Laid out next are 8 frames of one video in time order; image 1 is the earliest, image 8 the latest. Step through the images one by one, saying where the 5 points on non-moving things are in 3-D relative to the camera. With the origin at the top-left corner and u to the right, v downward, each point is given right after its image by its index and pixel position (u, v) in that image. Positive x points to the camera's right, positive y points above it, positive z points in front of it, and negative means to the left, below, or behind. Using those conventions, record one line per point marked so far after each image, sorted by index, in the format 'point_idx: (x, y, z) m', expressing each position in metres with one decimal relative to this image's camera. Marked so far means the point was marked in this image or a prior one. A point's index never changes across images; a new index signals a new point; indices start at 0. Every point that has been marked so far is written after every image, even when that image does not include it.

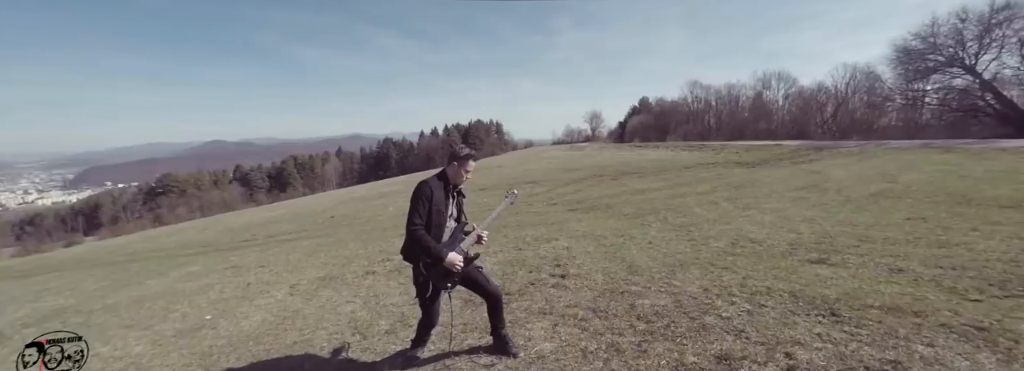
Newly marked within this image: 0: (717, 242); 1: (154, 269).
0: (+4.7, -1.3, +9.0) m
1: (-14.8, -3.5, +16.5) m
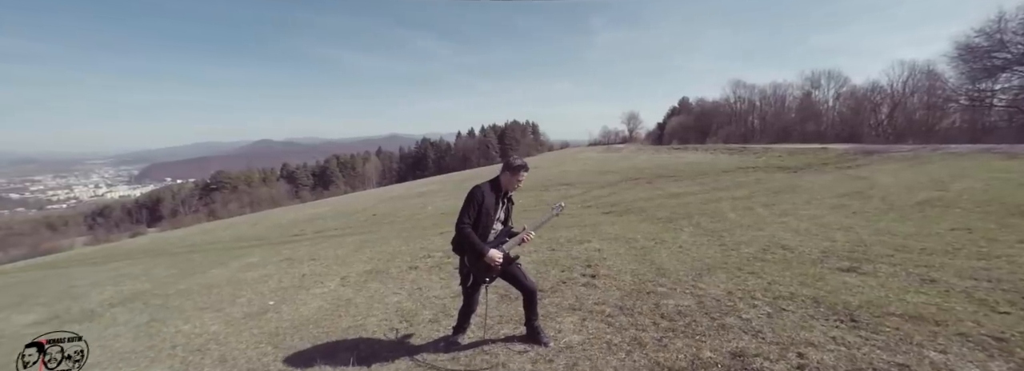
0: (+5.4, -1.4, +9.1) m
1: (-13.4, -3.4, +18.1) m
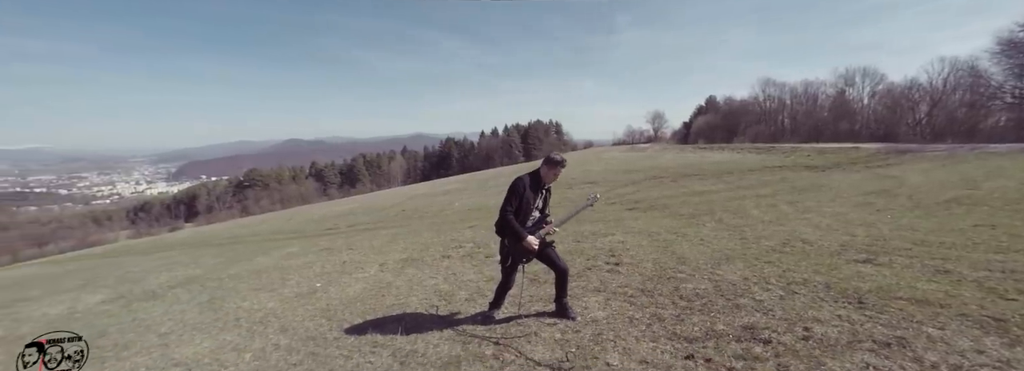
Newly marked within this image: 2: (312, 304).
0: (+6.0, -1.3, +9.4) m
1: (-12.3, -3.1, +19.4) m
2: (-4.1, -2.4, +8.1) m
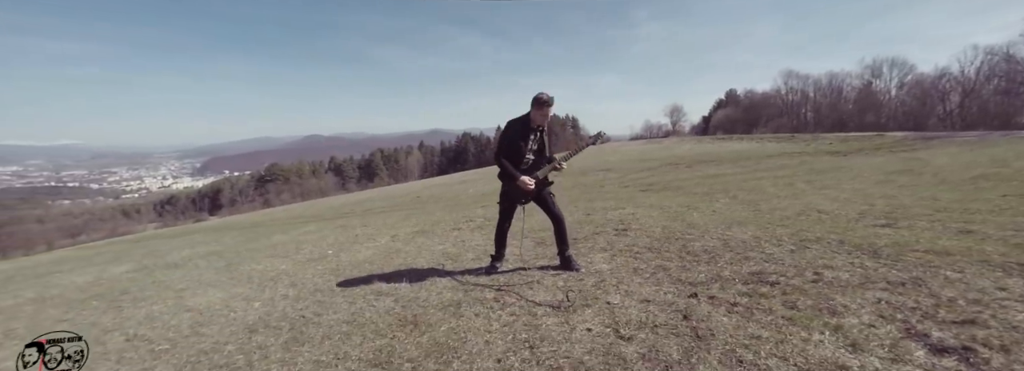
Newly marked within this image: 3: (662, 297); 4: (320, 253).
0: (+6.2, -0.6, +9.1) m
1: (-11.7, -2.2, +19.8) m
2: (-4.0, -1.7, +8.2) m
3: (+1.6, -1.2, +4.1) m
4: (-4.8, -1.7, +9.8) m
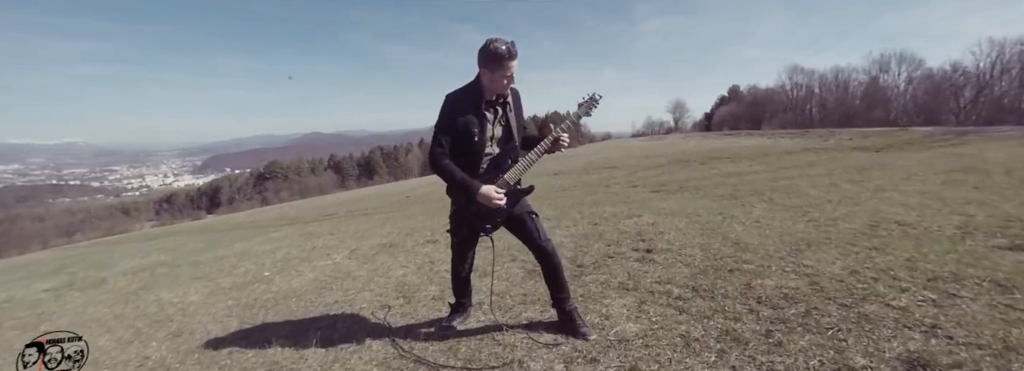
0: (+6.0, -0.7, +7.0) m
1: (-12.0, -2.3, +17.8) m
2: (-4.2, -1.8, +6.1) m
3: (+1.3, -1.3, +2.0) m
4: (-5.1, -1.7, +7.8) m
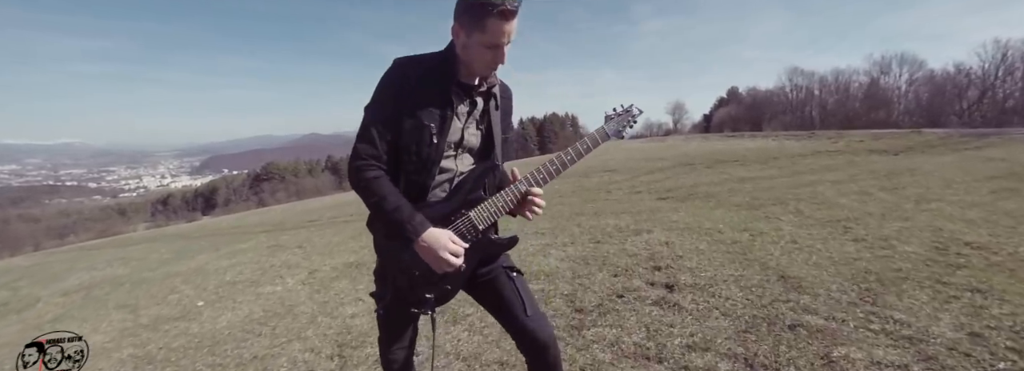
0: (+5.7, -0.9, +5.7) m
1: (-12.2, -2.5, +16.4) m
2: (-4.4, -2.0, +4.8) m
3: (+1.1, -1.4, +0.7) m
4: (-5.3, -1.9, +6.4) m
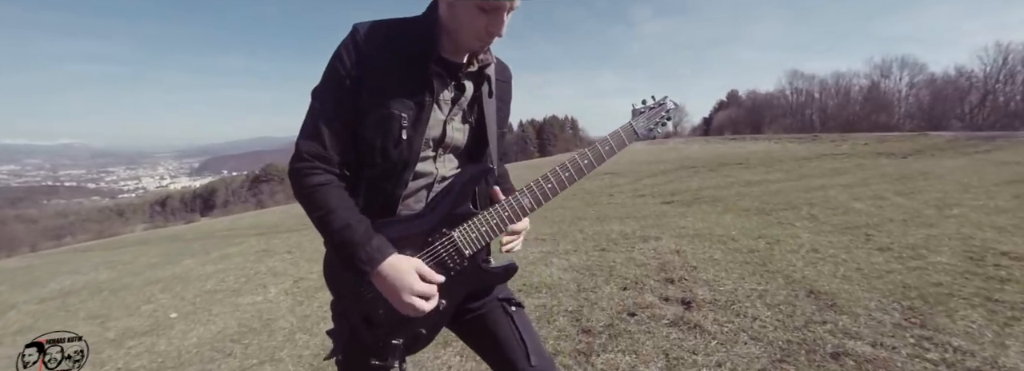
0: (+5.7, -0.9, +5.3) m
1: (-12.3, -2.5, +15.9) m
2: (-4.5, -2.0, +4.3) m
3: (+1.1, -1.5, +0.3) m
4: (-5.3, -2.0, +6.0) m
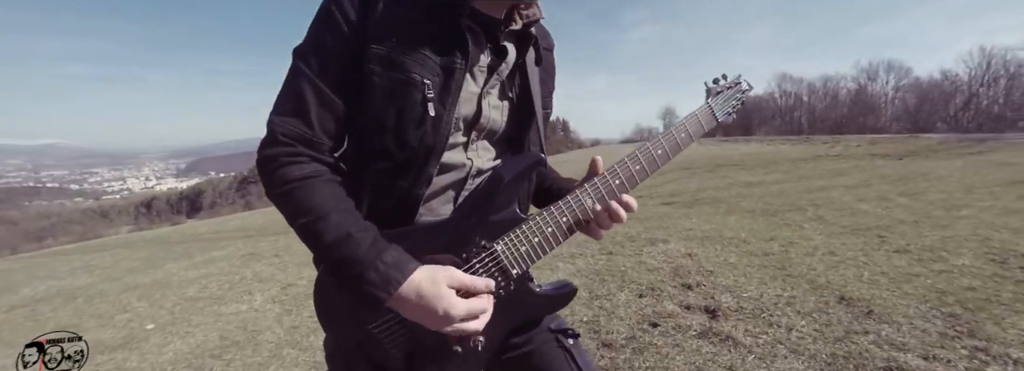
0: (+5.8, -0.9, +5.1) m
1: (-12.4, -2.6, +15.4) m
2: (-4.4, -2.0, +3.9) m
3: (+1.2, -1.4, -0.1) m
4: (-5.3, -2.0, +5.5) m
